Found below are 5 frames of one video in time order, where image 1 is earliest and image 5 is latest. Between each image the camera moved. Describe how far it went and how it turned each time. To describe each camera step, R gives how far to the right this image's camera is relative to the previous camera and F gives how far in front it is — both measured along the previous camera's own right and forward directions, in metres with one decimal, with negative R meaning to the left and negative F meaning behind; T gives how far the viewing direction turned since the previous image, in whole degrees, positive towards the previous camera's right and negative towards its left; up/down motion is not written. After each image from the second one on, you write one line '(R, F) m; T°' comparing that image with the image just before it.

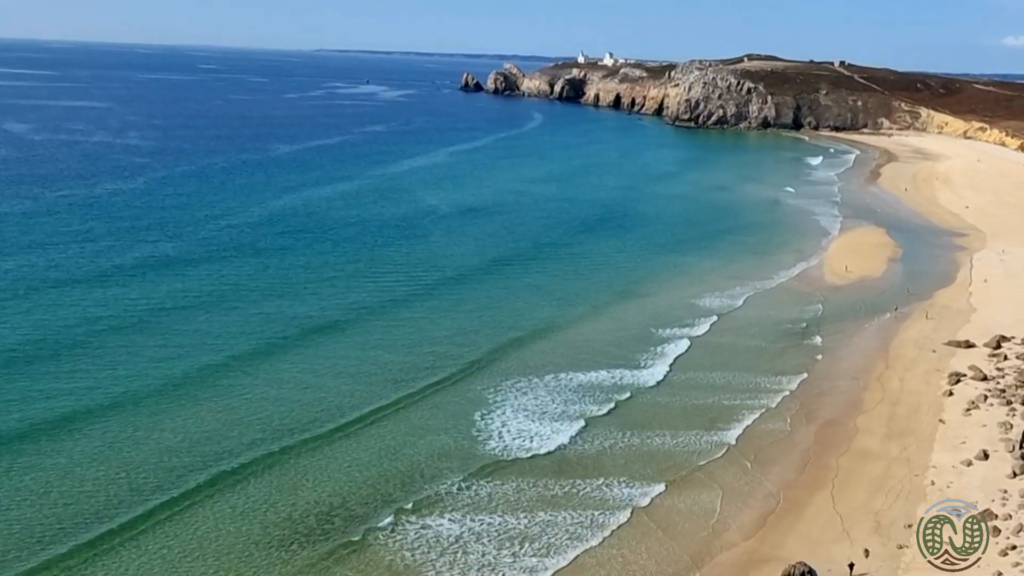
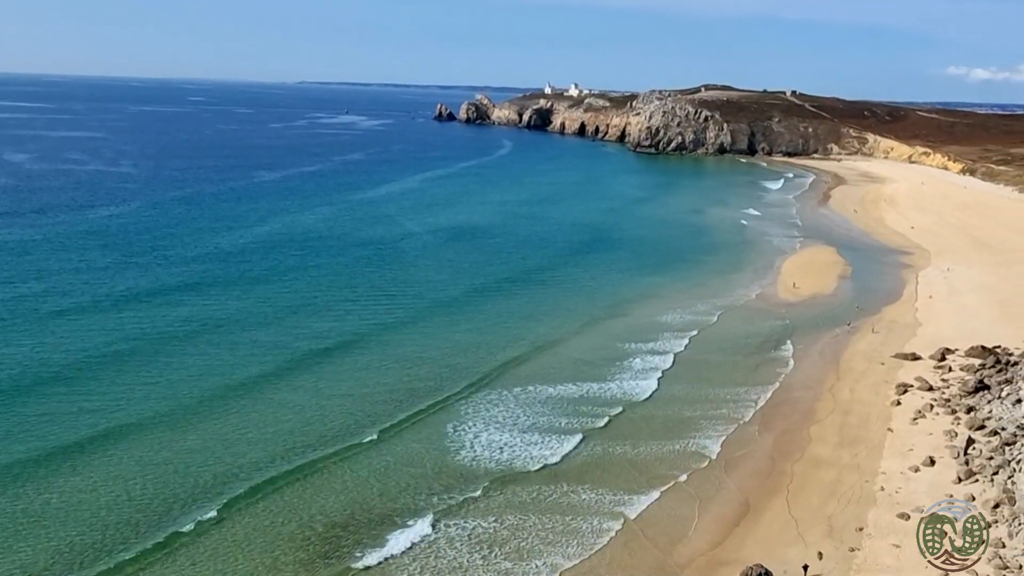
(+0.7, -1.1) m; 0°
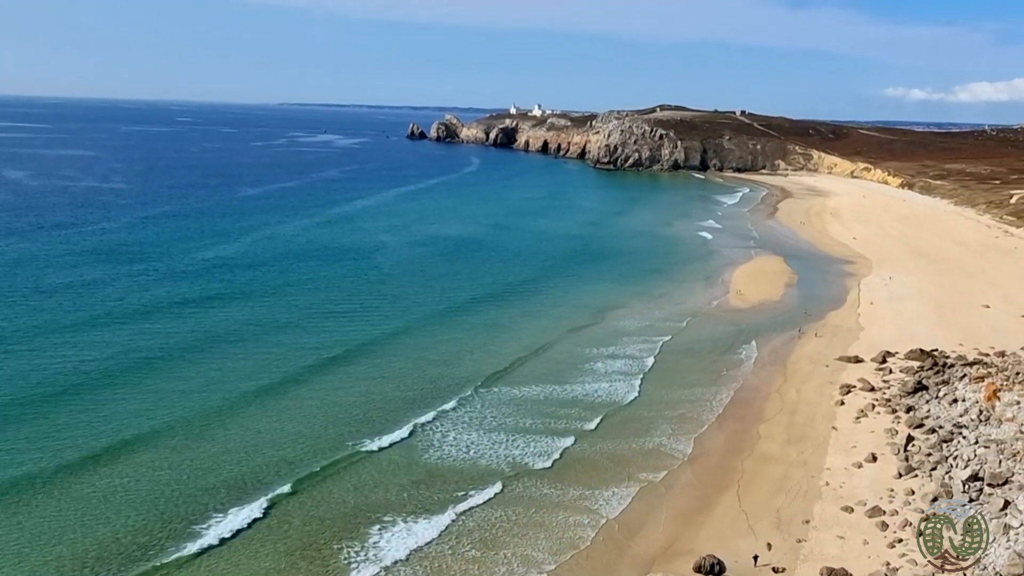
(+0.9, -1.2) m; 0°
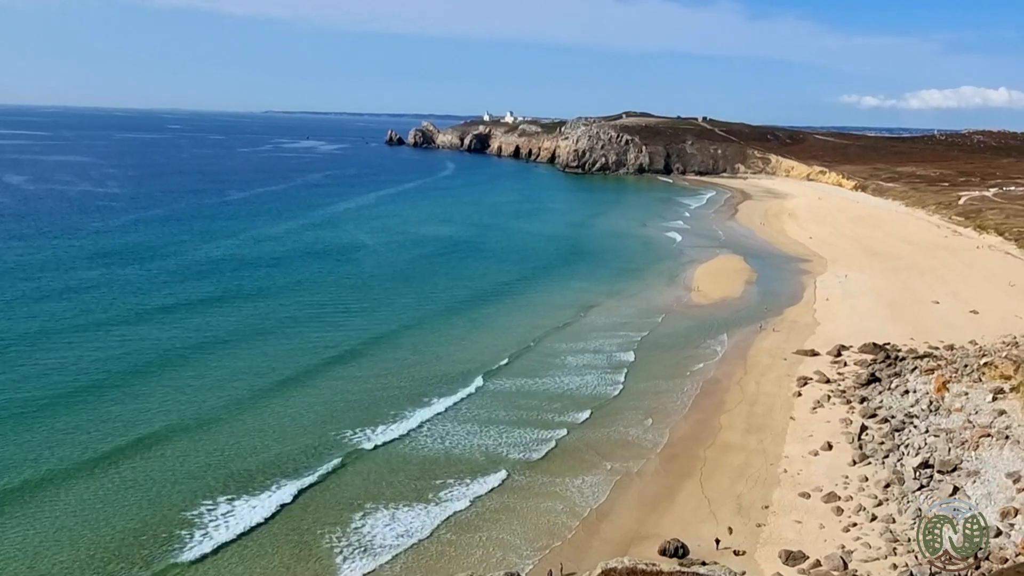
(+0.8, -1.1) m; 0°
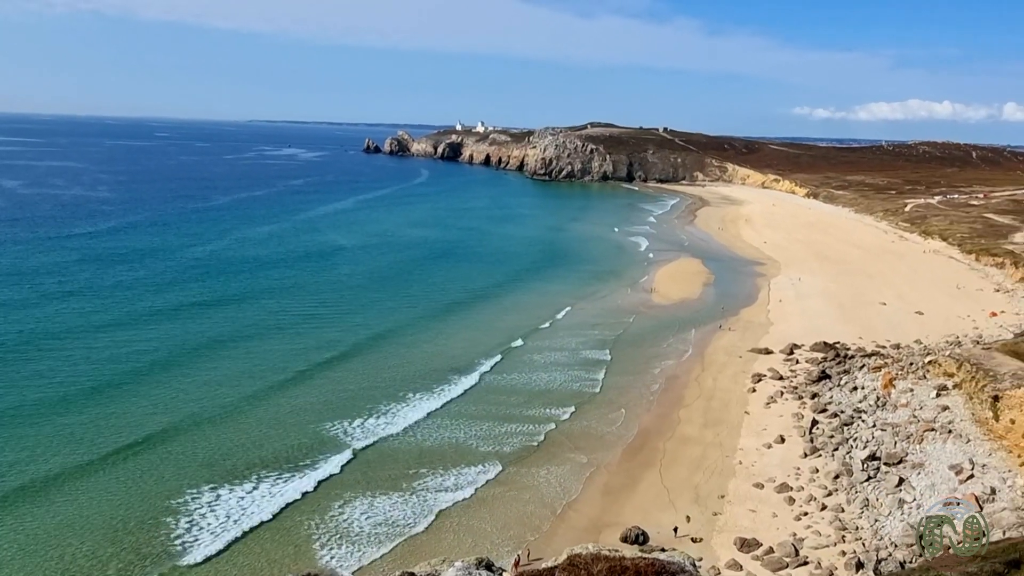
(+0.8, -1.2) m; 0°
